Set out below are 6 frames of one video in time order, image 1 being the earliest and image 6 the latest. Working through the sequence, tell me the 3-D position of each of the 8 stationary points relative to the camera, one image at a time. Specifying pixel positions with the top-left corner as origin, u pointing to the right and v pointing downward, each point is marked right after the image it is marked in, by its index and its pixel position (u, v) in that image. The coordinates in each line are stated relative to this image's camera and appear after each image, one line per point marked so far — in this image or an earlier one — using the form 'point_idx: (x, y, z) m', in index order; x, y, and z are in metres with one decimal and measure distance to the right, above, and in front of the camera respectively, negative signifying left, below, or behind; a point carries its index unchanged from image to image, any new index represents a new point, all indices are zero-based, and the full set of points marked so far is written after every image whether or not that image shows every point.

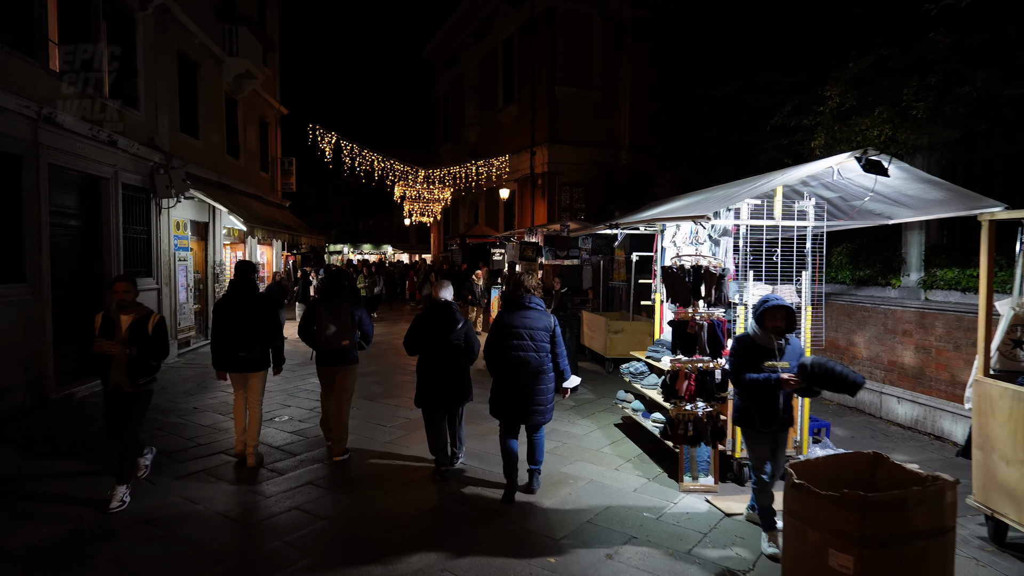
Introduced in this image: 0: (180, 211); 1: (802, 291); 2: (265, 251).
0: (-6.3, +1.5, +11.4) m
1: (+2.3, 0.0, +4.7) m
2: (-7.1, +1.1, +17.2) m
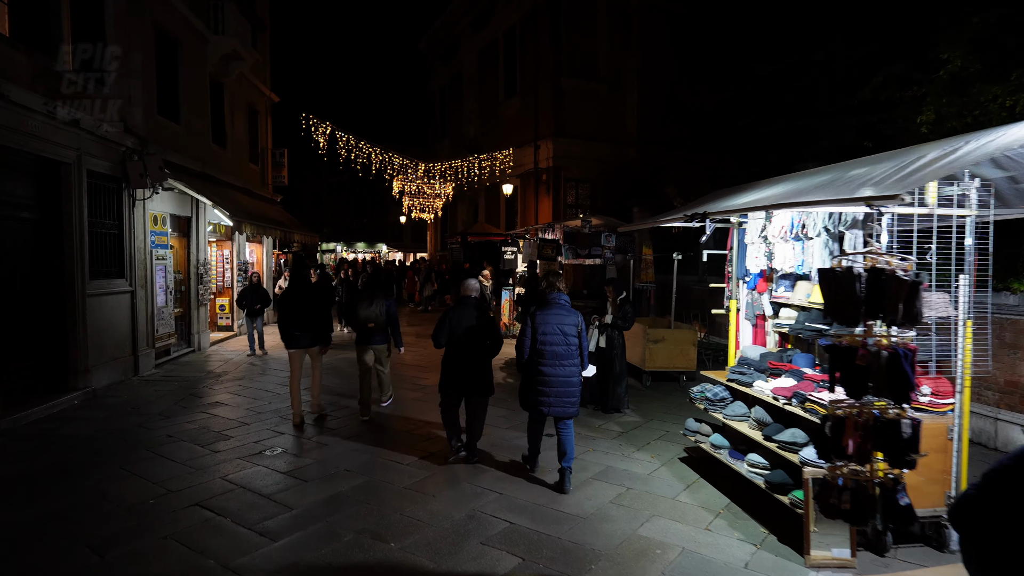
0: (-6.0, +1.4, +10.2) m
1: (+2.7, -0.1, +3.6) m
2: (-6.9, +1.1, +15.9) m
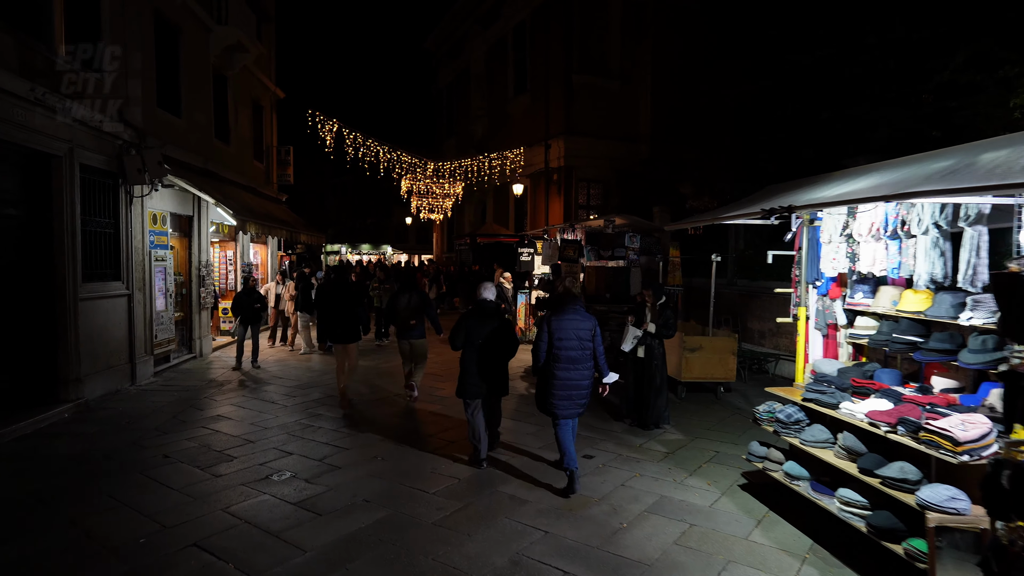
0: (-5.7, +1.4, +9.6) m
1: (+3.0, -0.1, +3.0) m
2: (-6.5, +1.0, +15.4) m
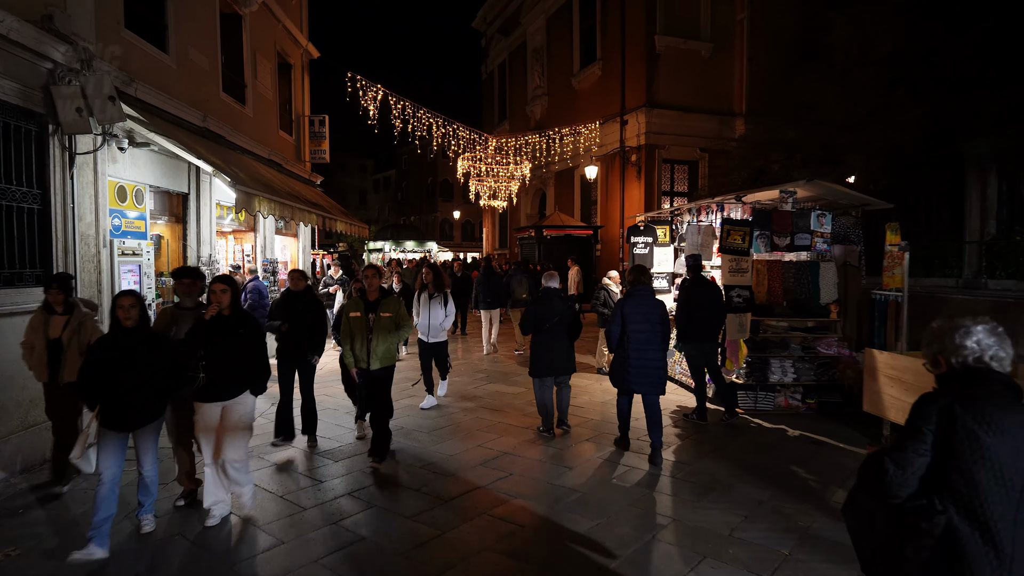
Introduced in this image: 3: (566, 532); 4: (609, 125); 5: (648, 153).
0: (-4.2, +1.3, +6.5) m
1: (+4.0, -0.2, -0.6) m
2: (-4.6, +0.9, +12.3) m
3: (+0.4, -1.6, +3.8) m
4: (+2.9, +4.9, +18.0) m
5: (+3.8, +3.7, +16.7) m
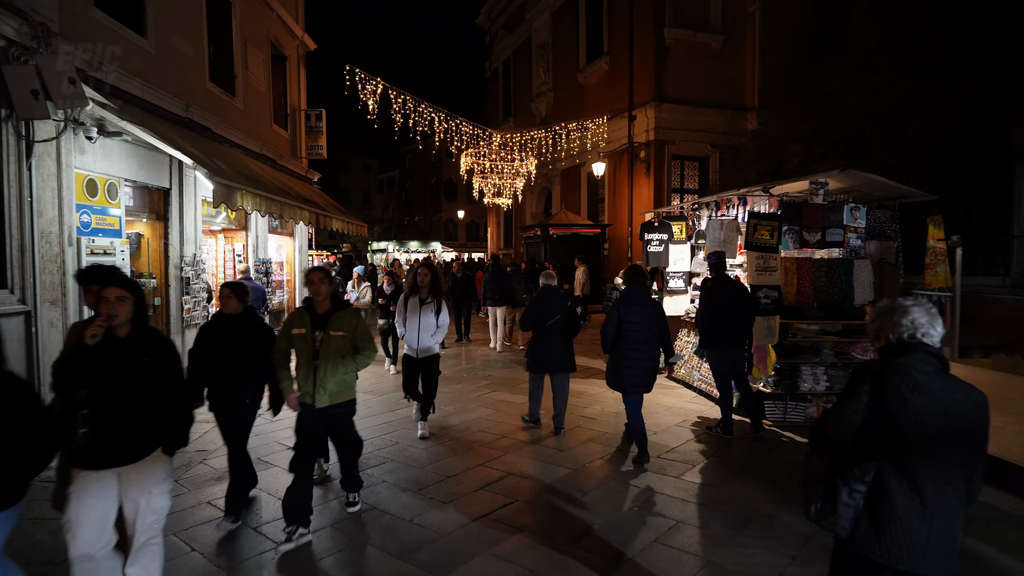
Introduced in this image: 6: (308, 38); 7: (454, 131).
0: (-4.1, +1.3, +6.0) m
1: (+4.0, -0.2, -1.3) m
2: (-4.5, +0.9, +11.8) m
3: (+0.4, -1.6, +3.2) m
4: (+3.1, +4.9, +17.4) m
5: (+3.9, +3.7, +16.1) m
6: (-4.4, +5.3, +12.8) m
7: (-1.5, +4.1, +15.8) m
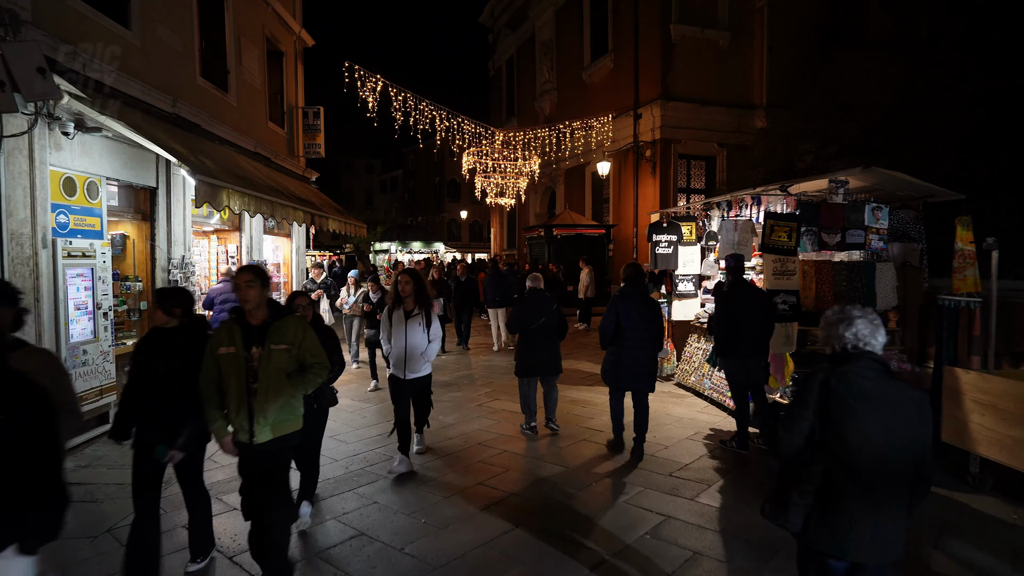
0: (-4.1, +1.2, +5.7) m
1: (+4.0, -0.2, -1.6) m
2: (-4.5, +0.8, +11.5) m
3: (+0.4, -1.6, +2.8) m
4: (+3.2, +4.9, +17.0) m
5: (+4.0, +3.7, +15.7) m
6: (-4.3, +5.3, +12.5) m
7: (-1.4, +4.1, +15.5) m
